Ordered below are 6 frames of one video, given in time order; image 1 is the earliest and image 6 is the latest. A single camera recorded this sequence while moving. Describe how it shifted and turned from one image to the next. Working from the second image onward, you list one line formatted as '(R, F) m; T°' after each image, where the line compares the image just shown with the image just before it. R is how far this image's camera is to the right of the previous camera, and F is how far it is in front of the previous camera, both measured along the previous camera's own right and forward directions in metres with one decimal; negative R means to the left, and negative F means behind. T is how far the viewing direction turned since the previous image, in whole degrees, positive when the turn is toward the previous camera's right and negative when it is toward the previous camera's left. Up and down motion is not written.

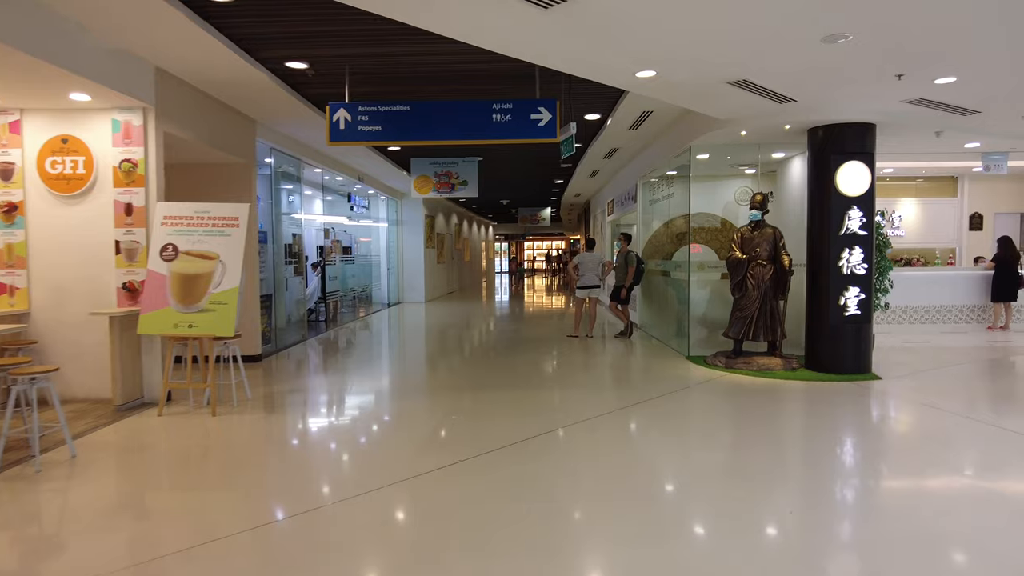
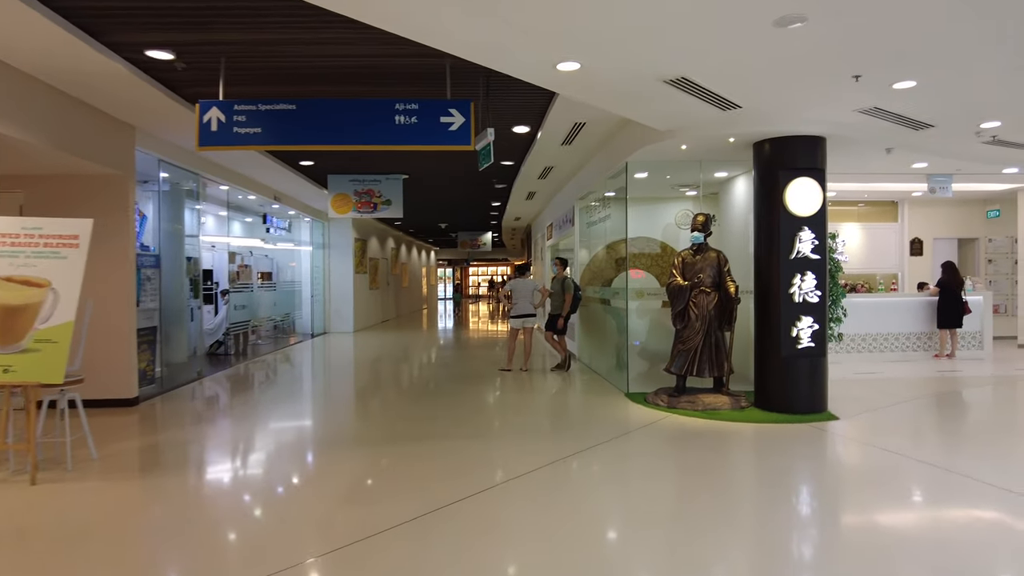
(+0.2, +0.7) m; +4°
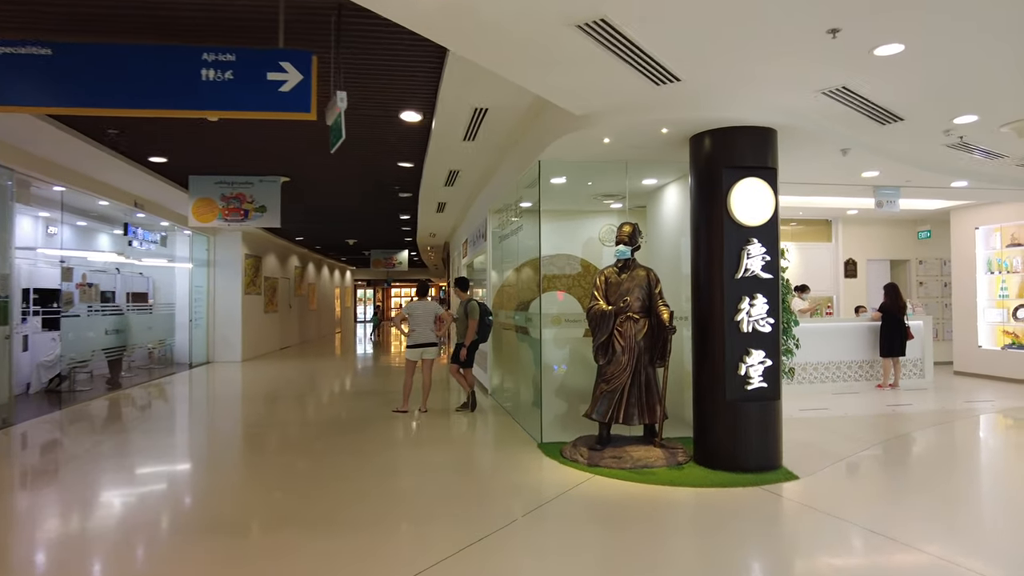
(+0.3, +1.1) m; +6°
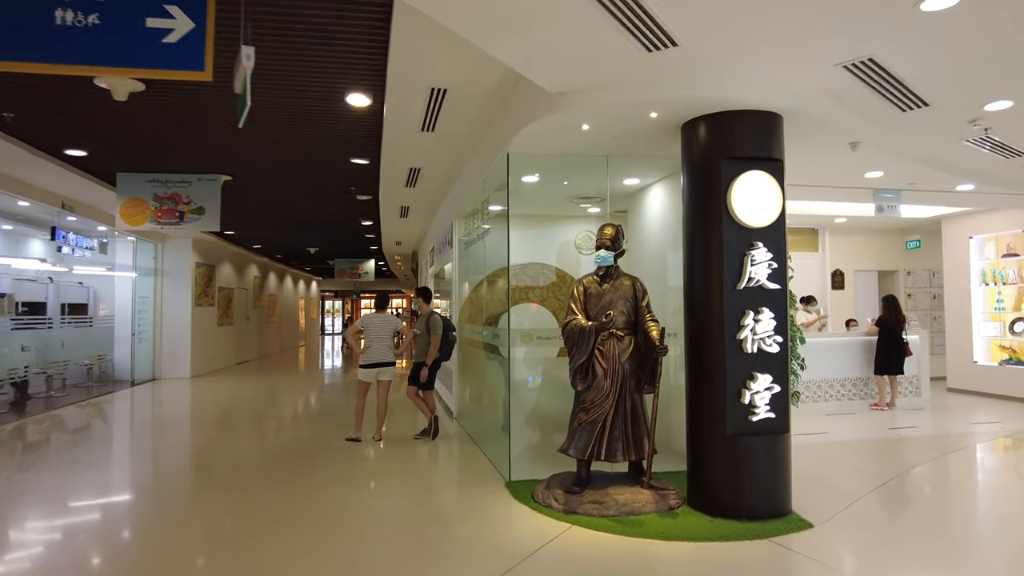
(+0.1, +0.6) m; +2°
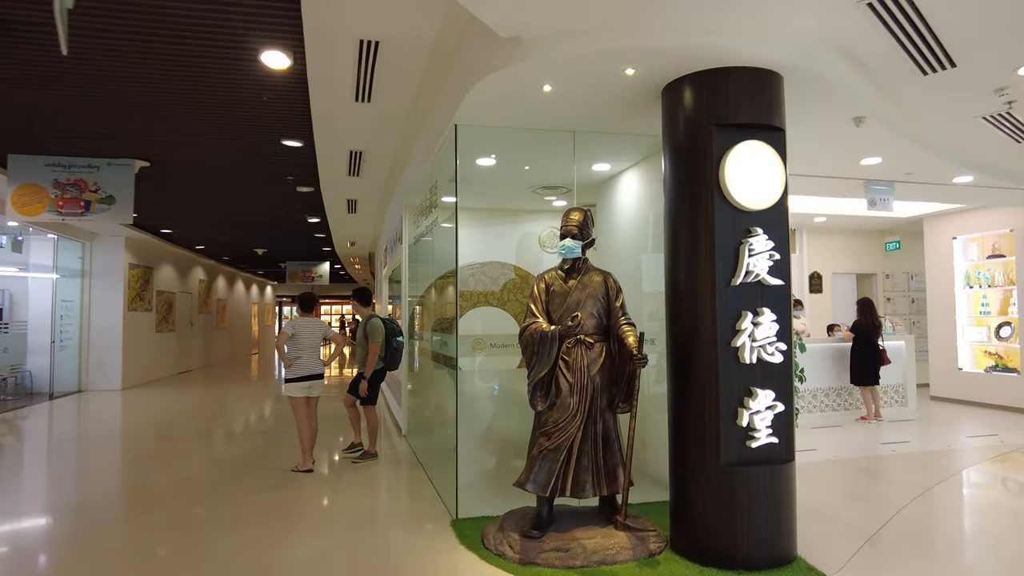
(+0.1, +0.6) m; +3°
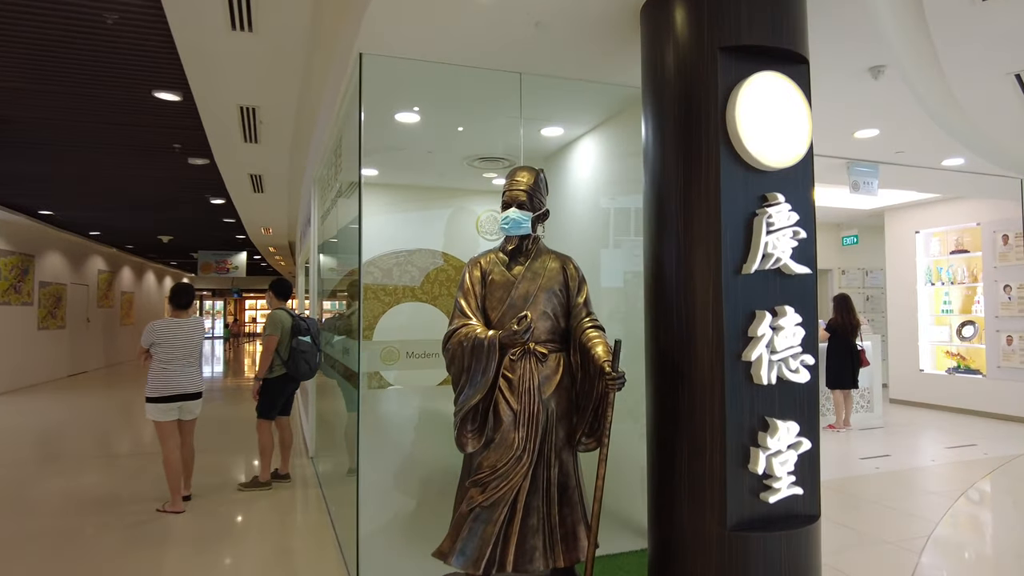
(+0.1, +0.8) m; +5°
